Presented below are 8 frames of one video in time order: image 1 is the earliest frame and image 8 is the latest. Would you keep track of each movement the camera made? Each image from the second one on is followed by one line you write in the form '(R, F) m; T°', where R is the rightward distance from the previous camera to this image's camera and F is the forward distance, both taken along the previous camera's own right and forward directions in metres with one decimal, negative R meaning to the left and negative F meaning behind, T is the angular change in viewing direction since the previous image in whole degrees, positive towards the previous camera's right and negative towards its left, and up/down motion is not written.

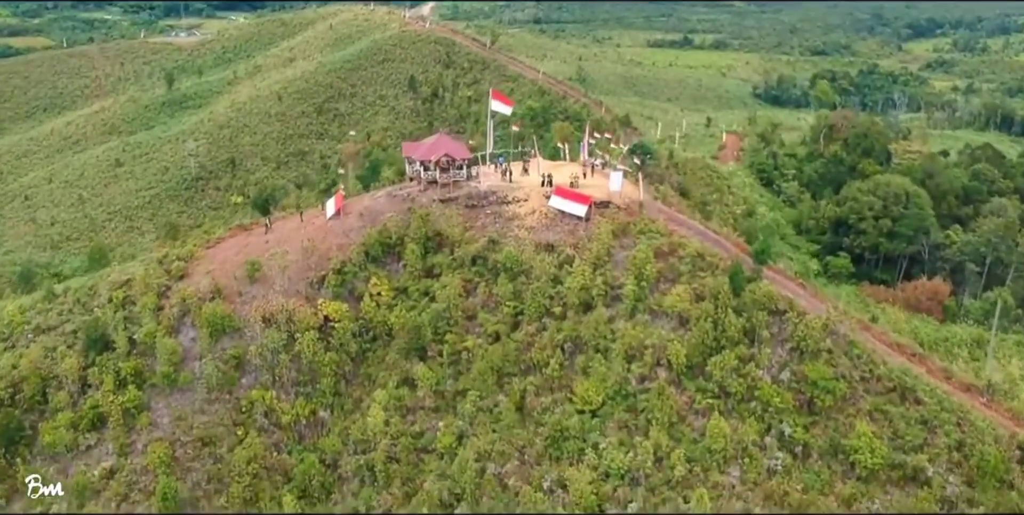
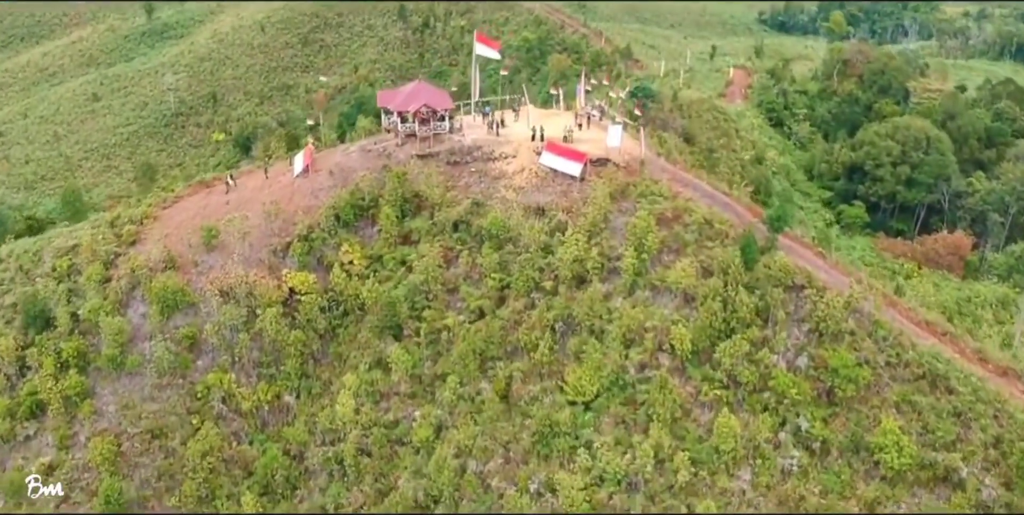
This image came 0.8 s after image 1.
(+0.4, +3.5) m; 0°
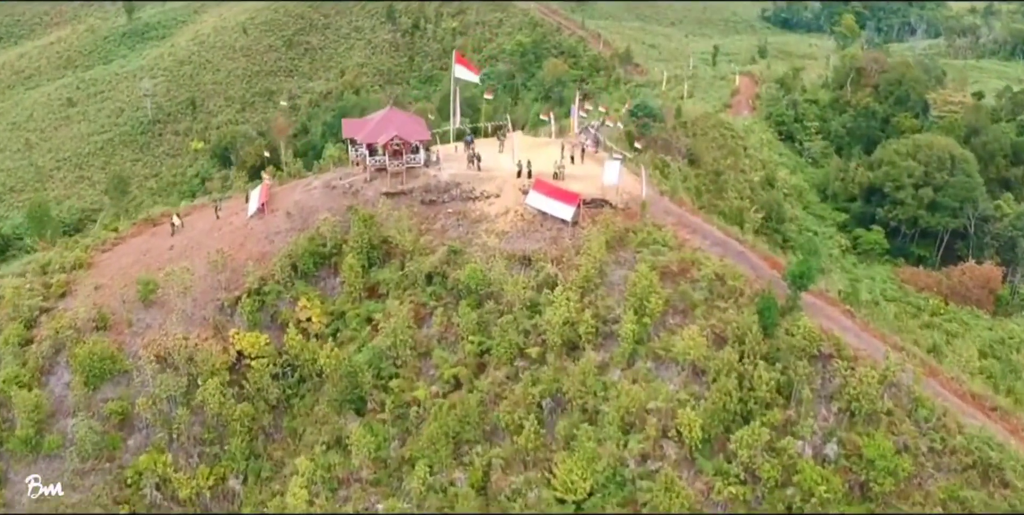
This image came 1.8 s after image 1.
(+0.5, +4.0) m; 0°
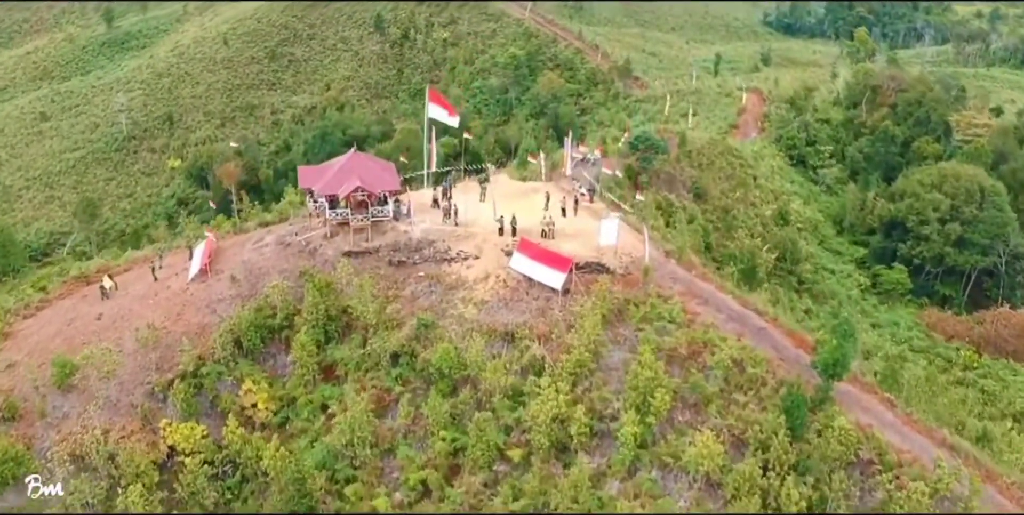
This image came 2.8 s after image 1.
(+0.4, +4.0) m; 0°
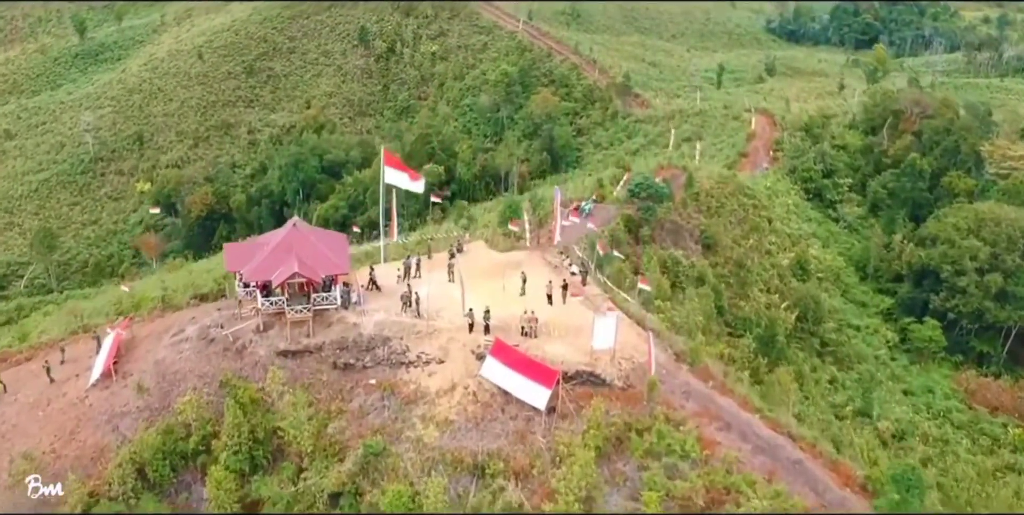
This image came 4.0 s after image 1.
(+0.5, +4.8) m; 0°
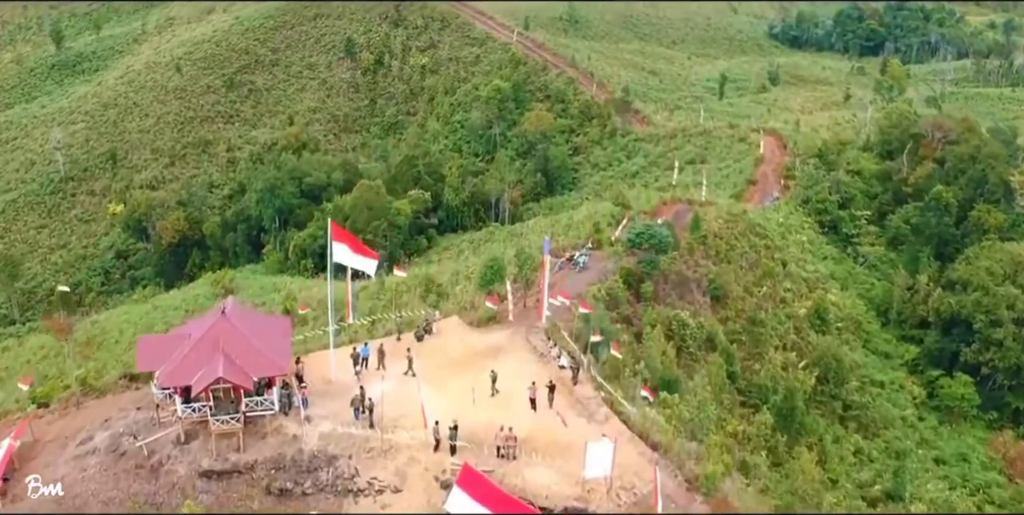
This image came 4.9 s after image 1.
(+0.4, +3.8) m; 0°
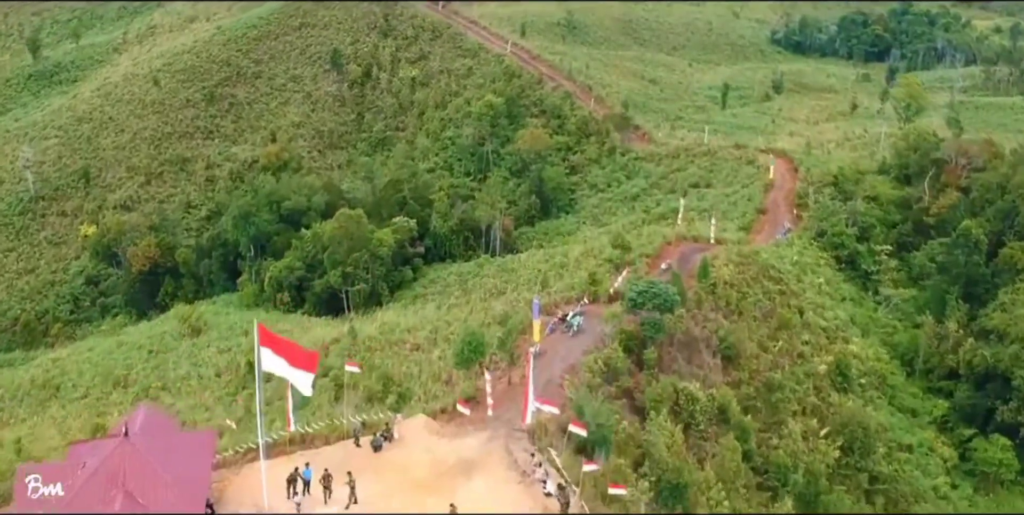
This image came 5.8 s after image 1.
(+0.4, +3.5) m; 0°
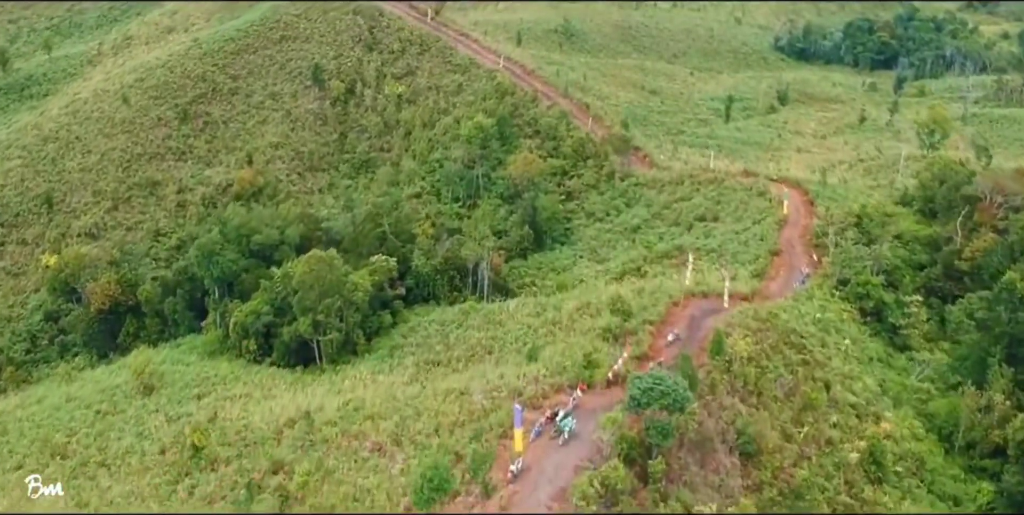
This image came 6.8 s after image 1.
(+0.4, +4.2) m; 0°
